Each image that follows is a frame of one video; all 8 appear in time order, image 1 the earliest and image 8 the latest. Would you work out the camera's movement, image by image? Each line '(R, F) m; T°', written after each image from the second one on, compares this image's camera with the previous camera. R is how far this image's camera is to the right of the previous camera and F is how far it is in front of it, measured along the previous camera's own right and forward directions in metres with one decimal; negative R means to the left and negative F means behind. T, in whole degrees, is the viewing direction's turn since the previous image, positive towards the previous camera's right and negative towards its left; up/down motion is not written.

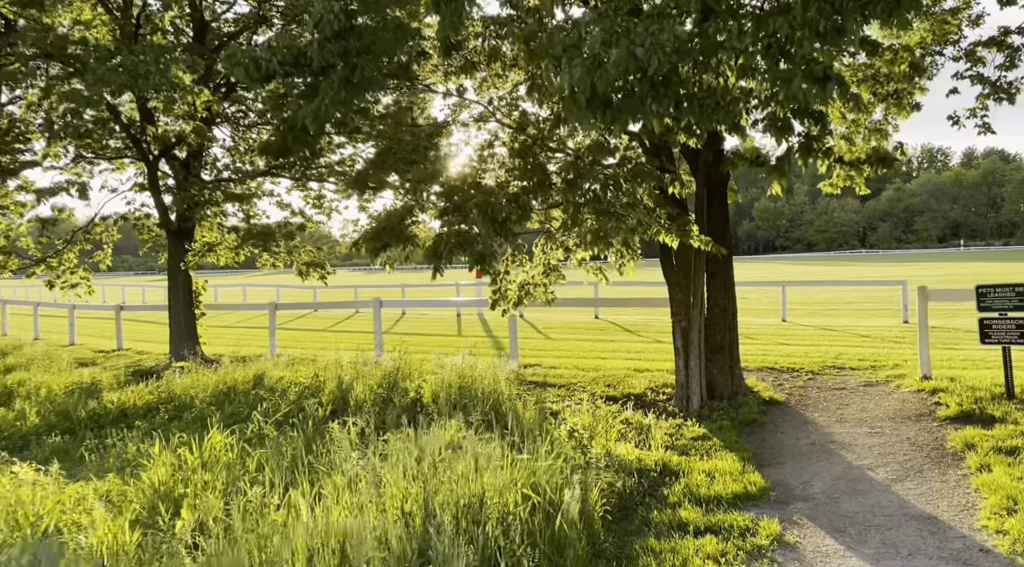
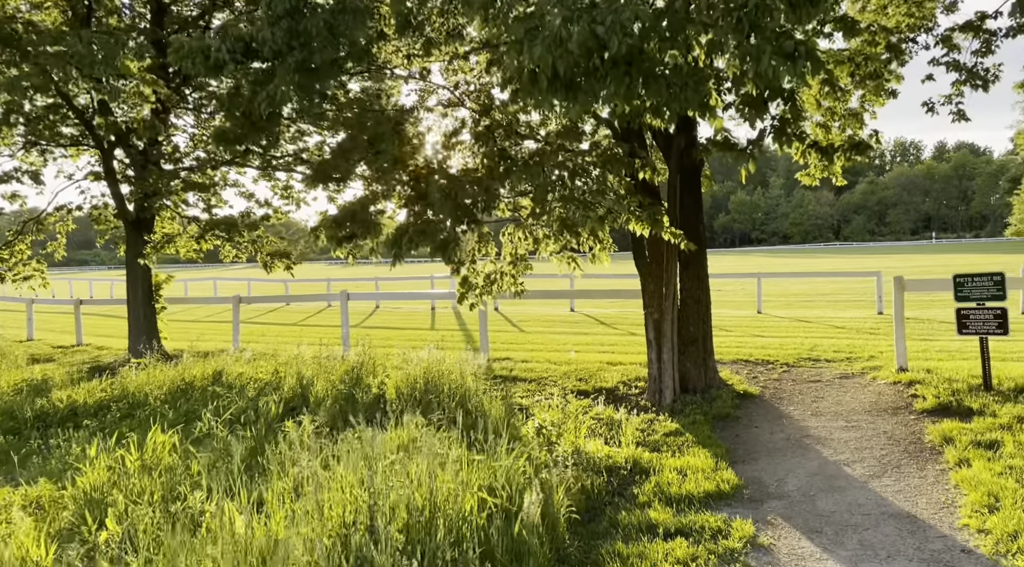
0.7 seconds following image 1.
(+0.1, +0.3) m; +2°
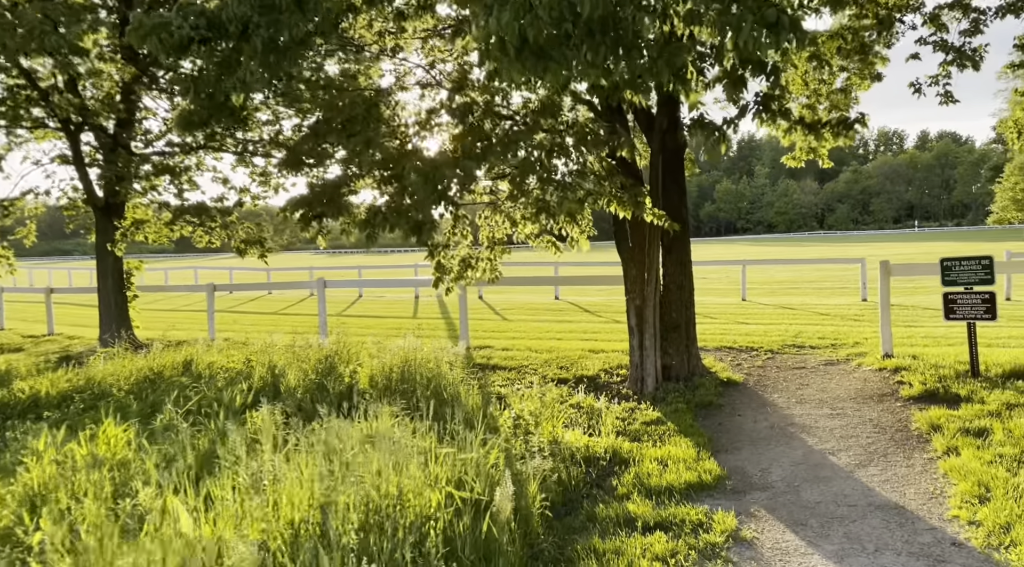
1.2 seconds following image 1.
(+0.1, +0.3) m; +1°
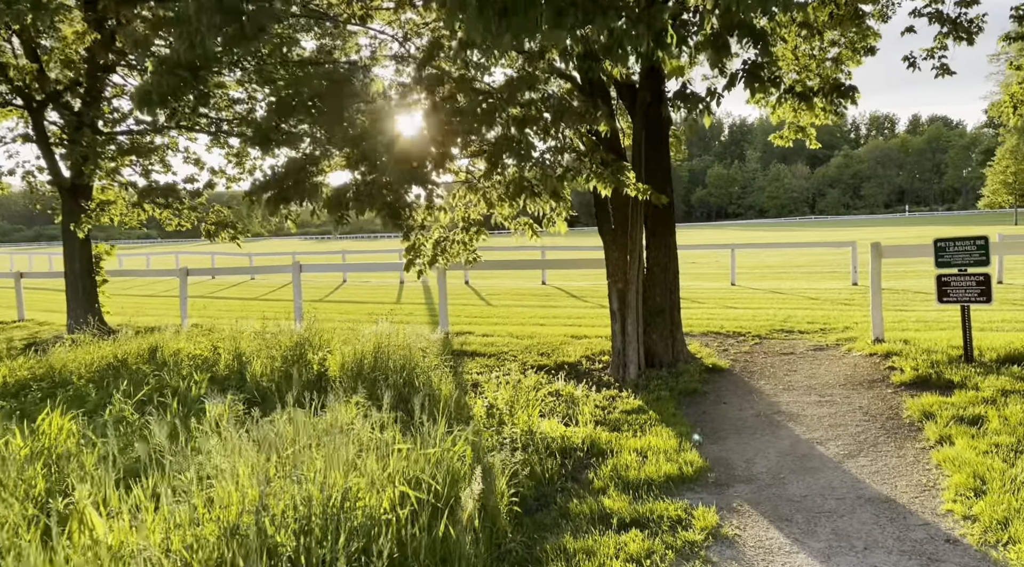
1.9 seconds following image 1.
(+0.2, +0.3) m; +1°
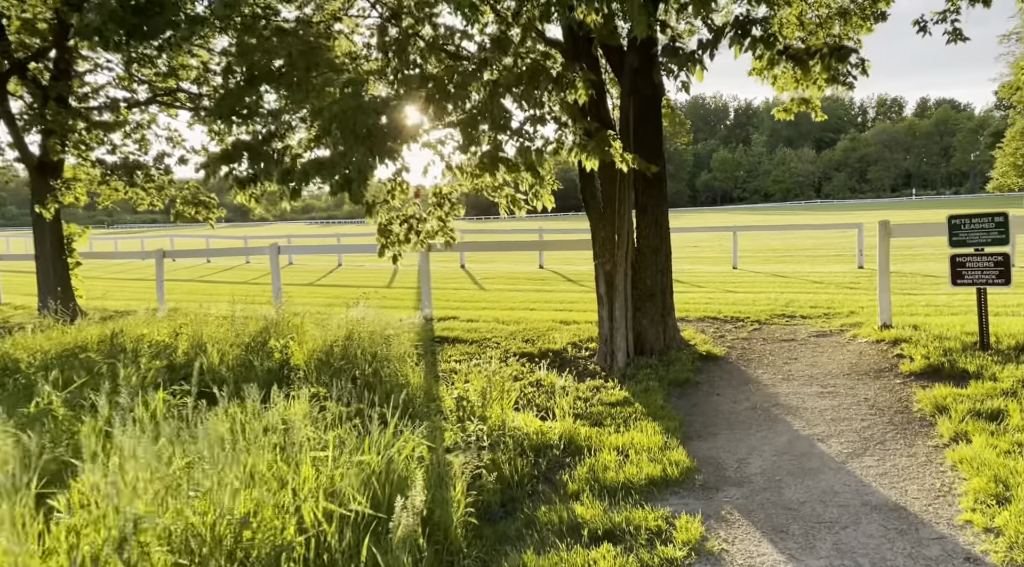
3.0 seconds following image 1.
(+0.3, +0.6) m; 0°
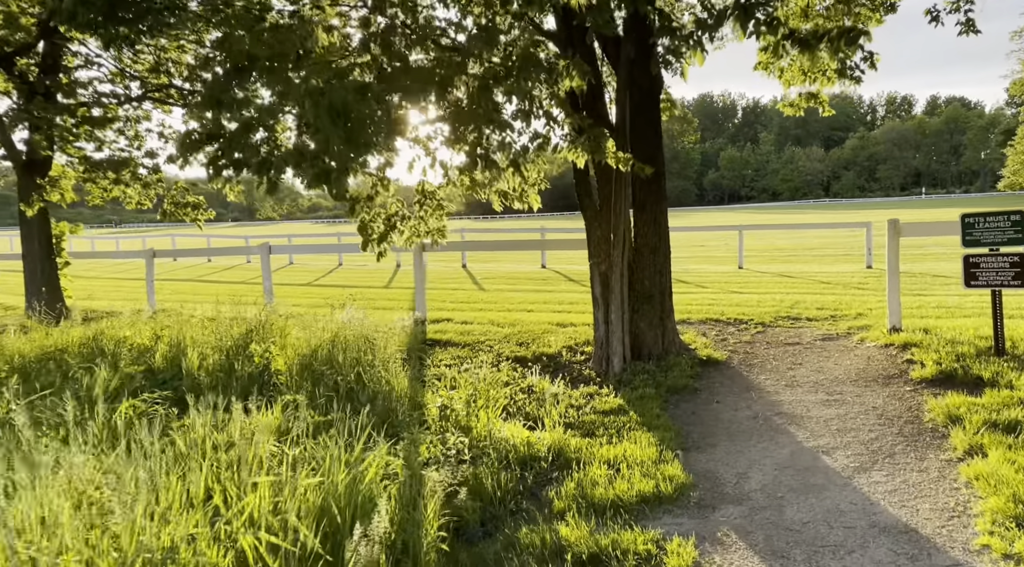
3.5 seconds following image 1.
(+0.2, +0.3) m; -1°
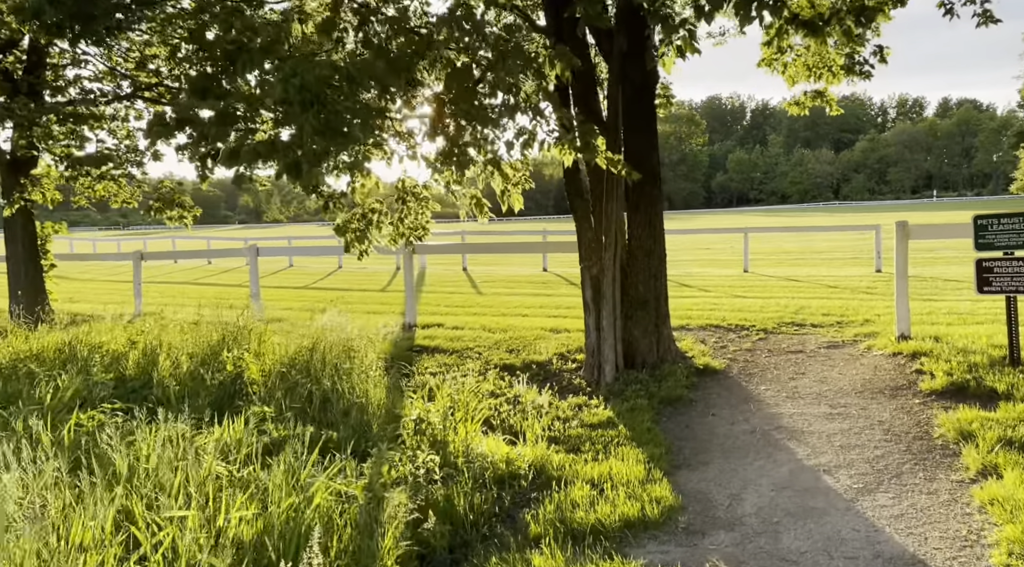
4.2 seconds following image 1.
(+0.2, +0.3) m; -1°
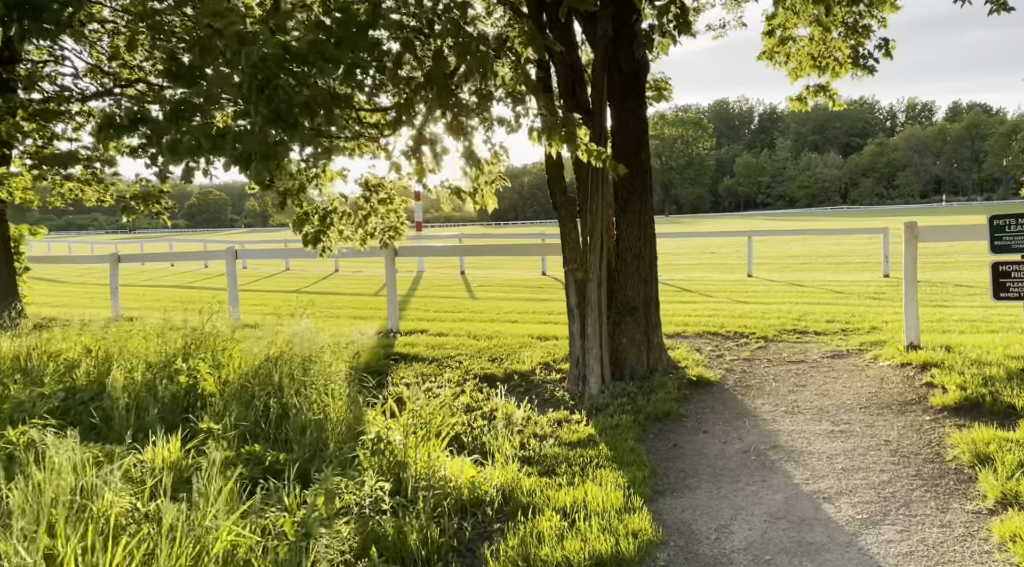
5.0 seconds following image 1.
(+0.2, +0.5) m; -1°
